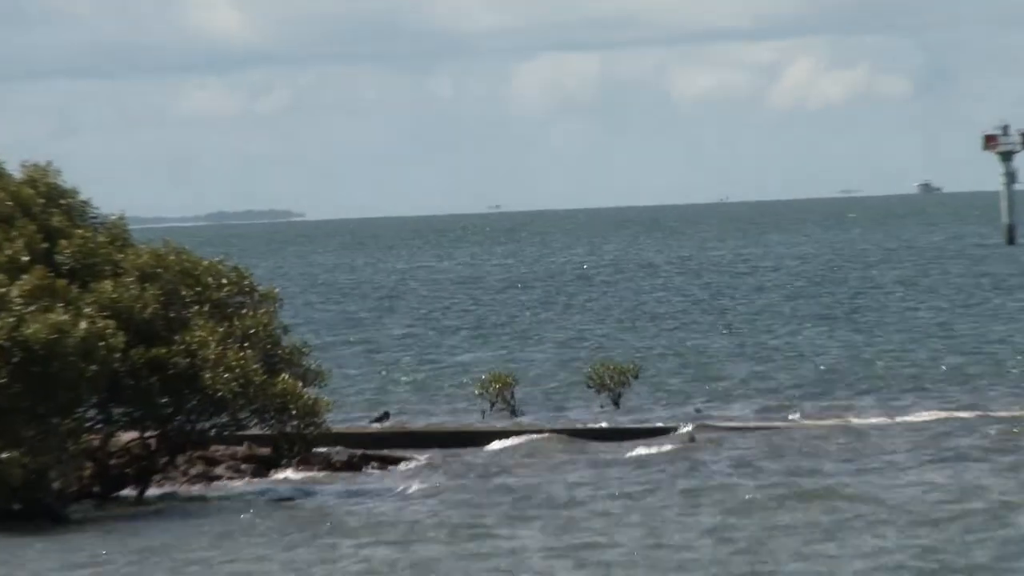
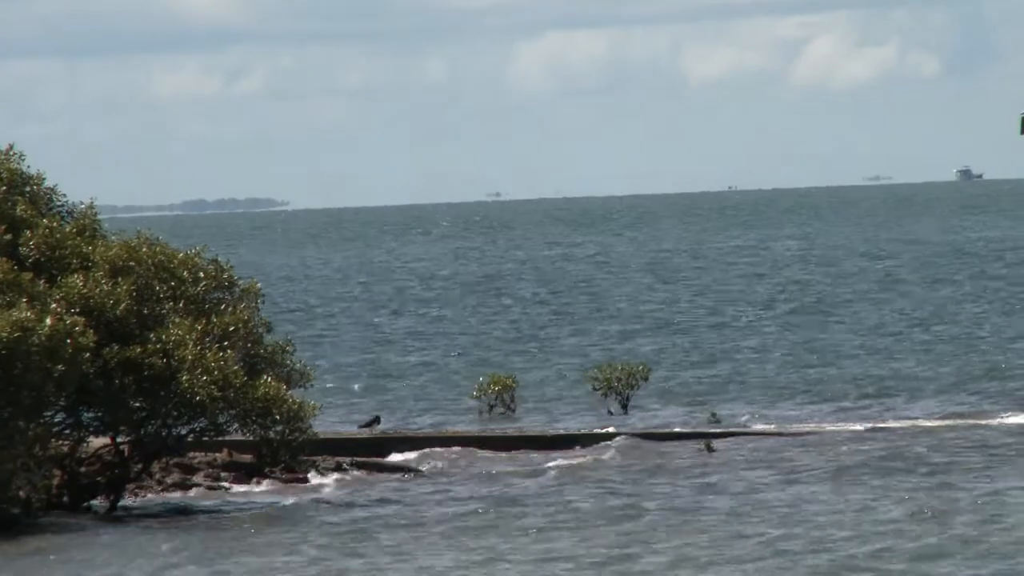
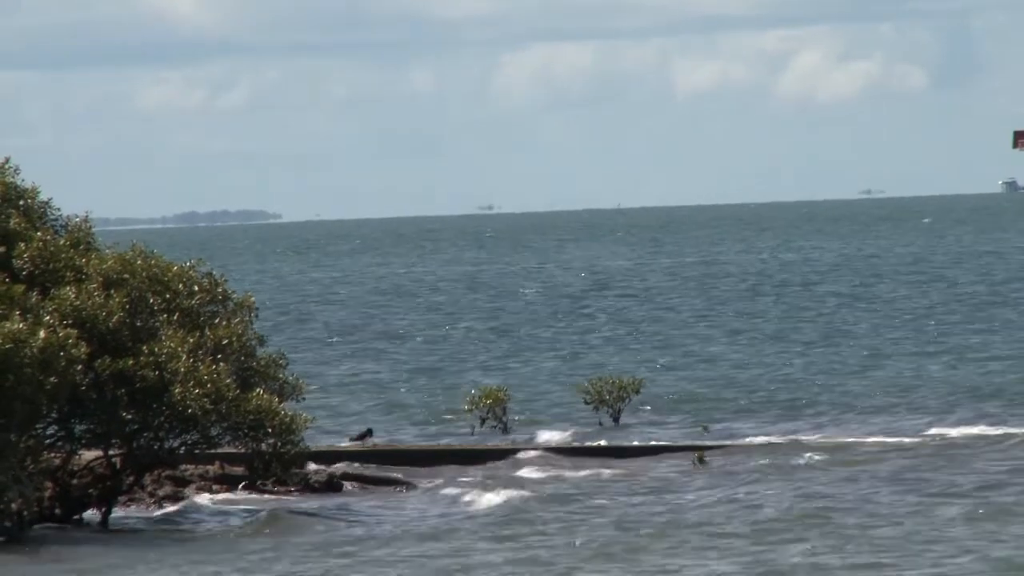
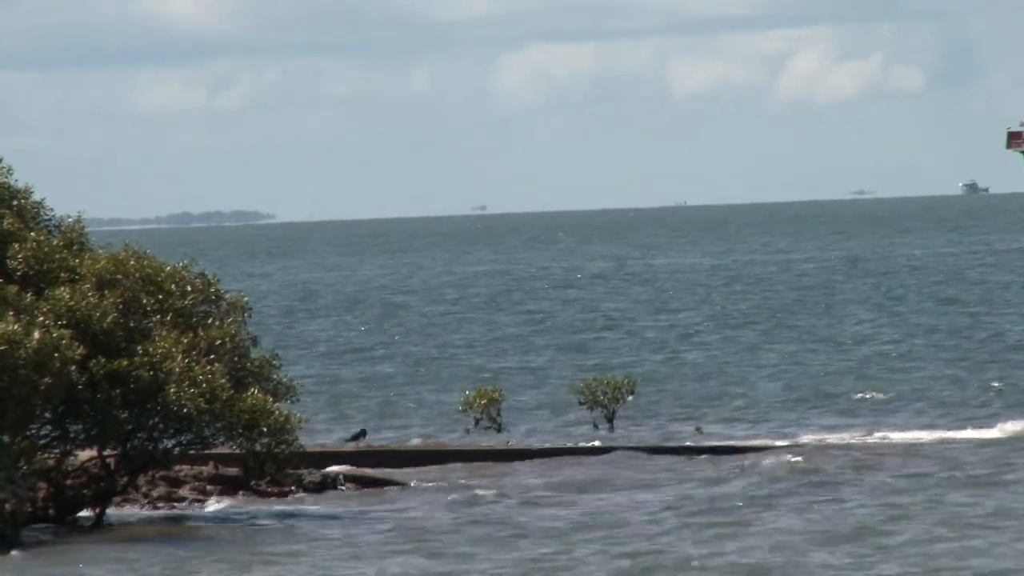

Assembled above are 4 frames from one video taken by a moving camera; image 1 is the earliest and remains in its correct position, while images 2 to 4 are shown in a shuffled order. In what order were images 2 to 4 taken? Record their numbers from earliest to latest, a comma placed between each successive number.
2, 4, 3
